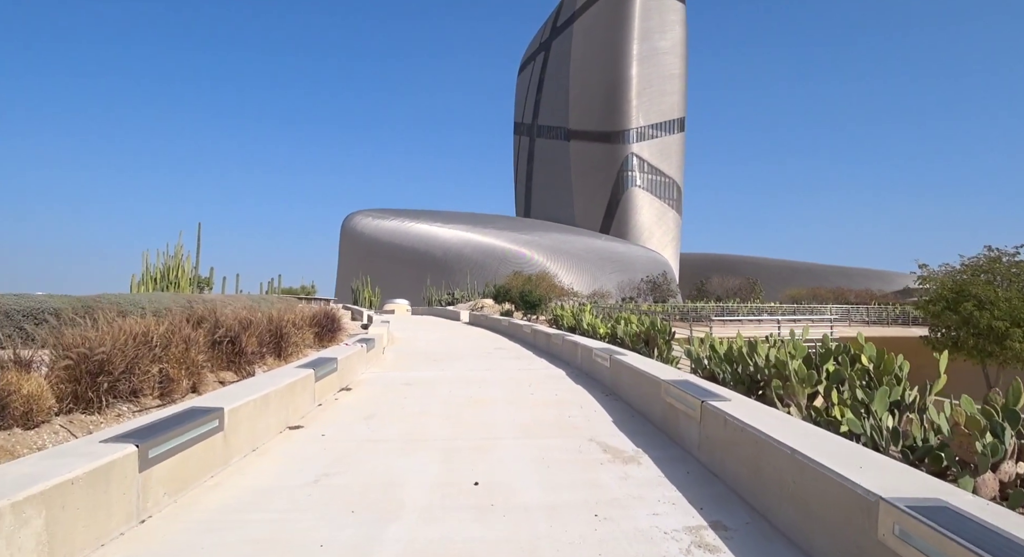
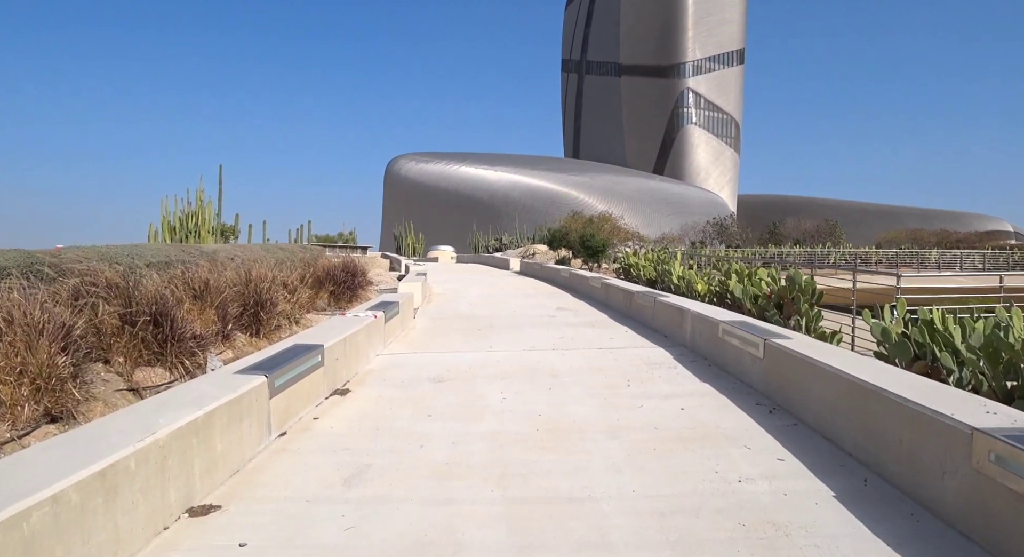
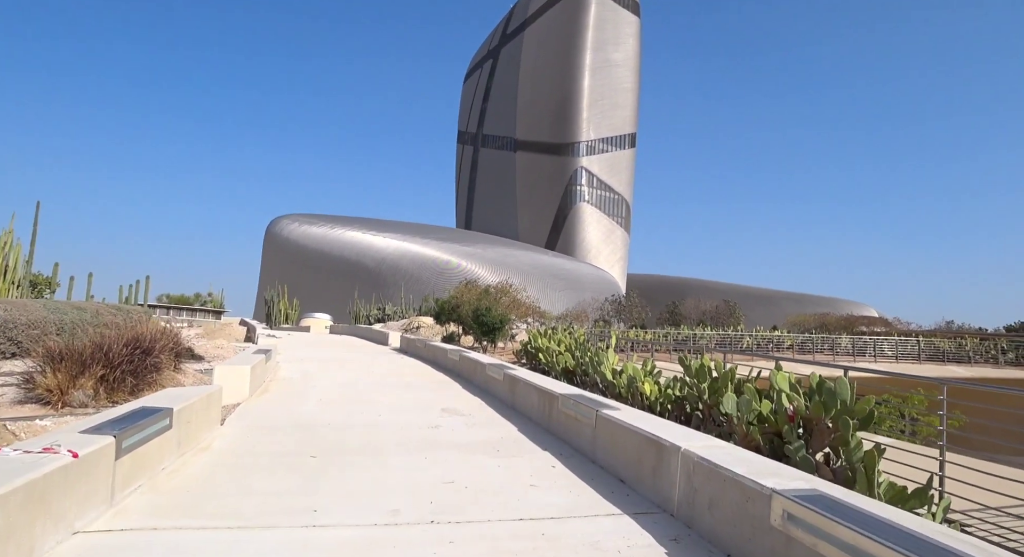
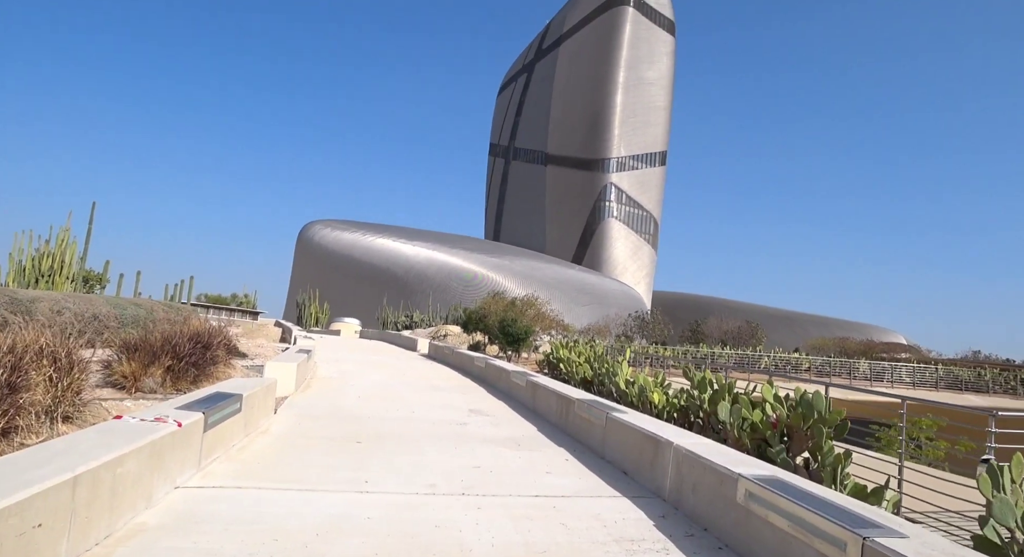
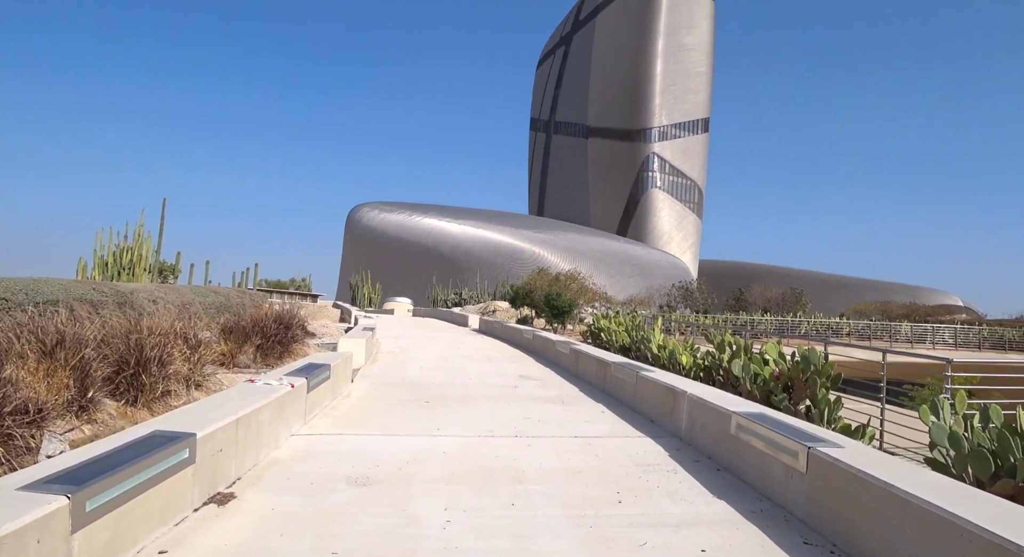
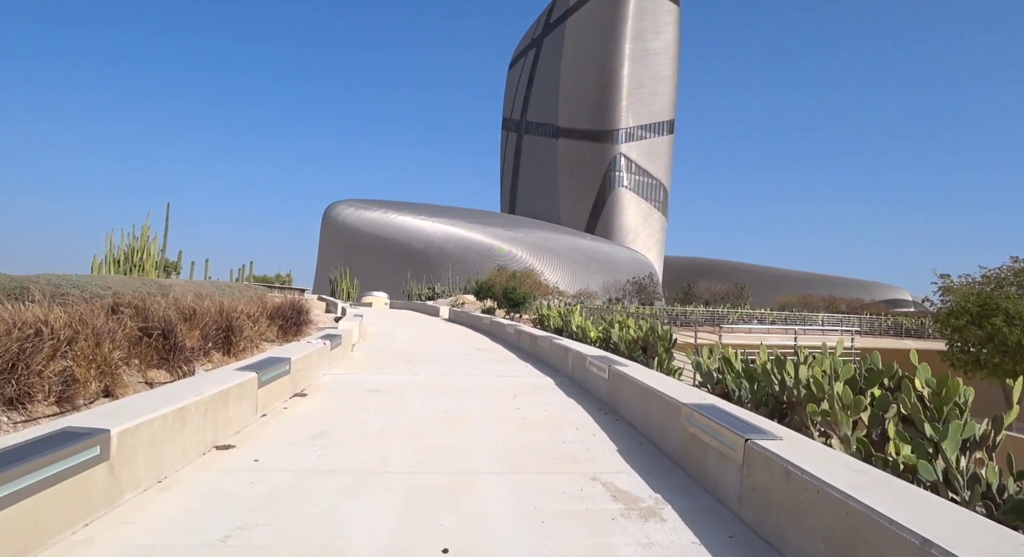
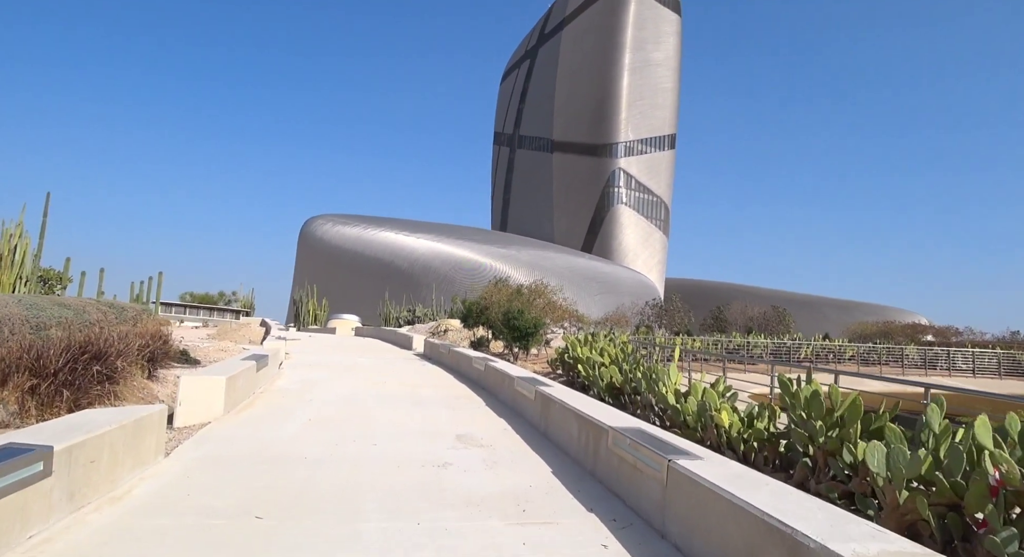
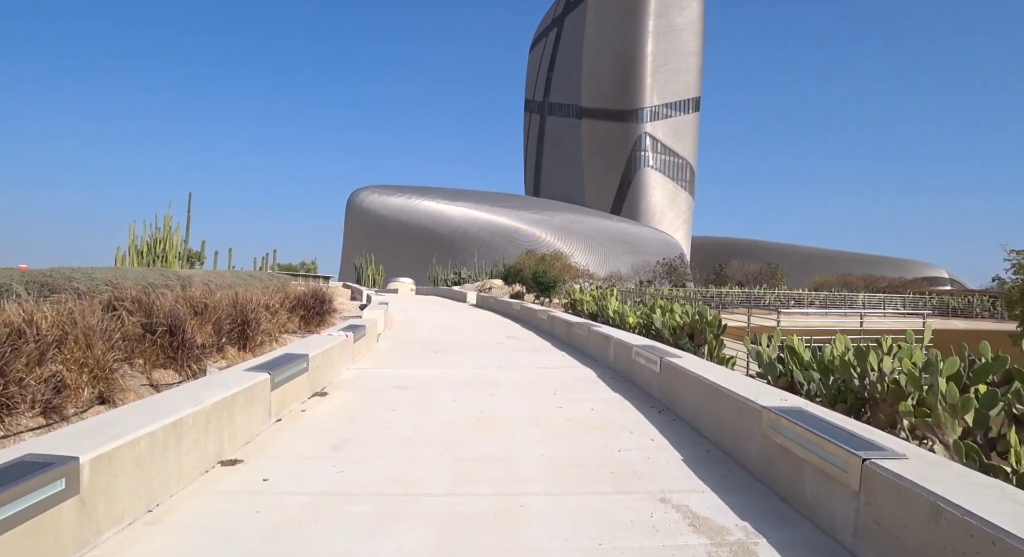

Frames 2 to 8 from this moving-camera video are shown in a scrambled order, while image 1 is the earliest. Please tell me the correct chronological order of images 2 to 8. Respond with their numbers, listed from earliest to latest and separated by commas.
6, 8, 2, 5, 4, 3, 7
